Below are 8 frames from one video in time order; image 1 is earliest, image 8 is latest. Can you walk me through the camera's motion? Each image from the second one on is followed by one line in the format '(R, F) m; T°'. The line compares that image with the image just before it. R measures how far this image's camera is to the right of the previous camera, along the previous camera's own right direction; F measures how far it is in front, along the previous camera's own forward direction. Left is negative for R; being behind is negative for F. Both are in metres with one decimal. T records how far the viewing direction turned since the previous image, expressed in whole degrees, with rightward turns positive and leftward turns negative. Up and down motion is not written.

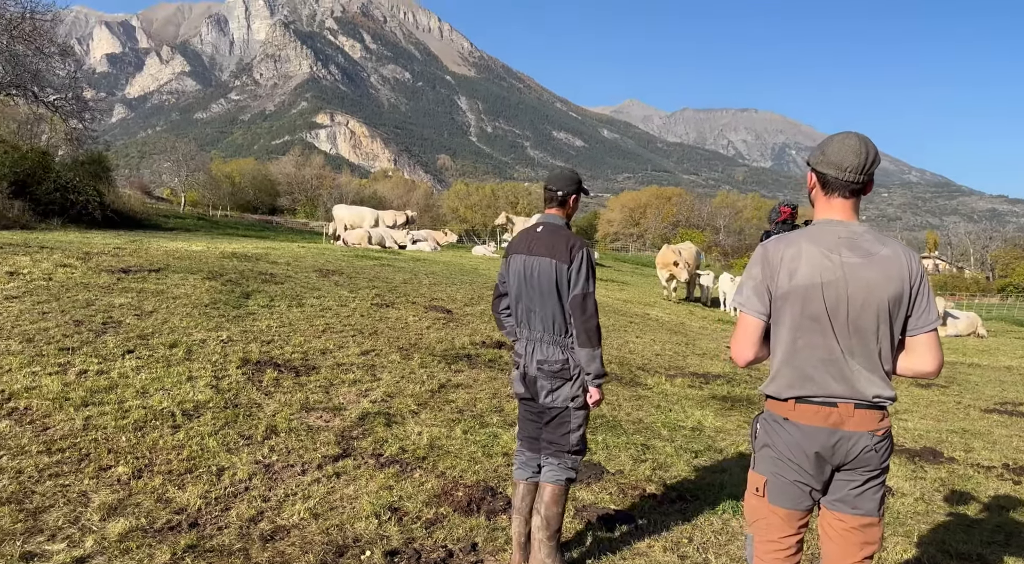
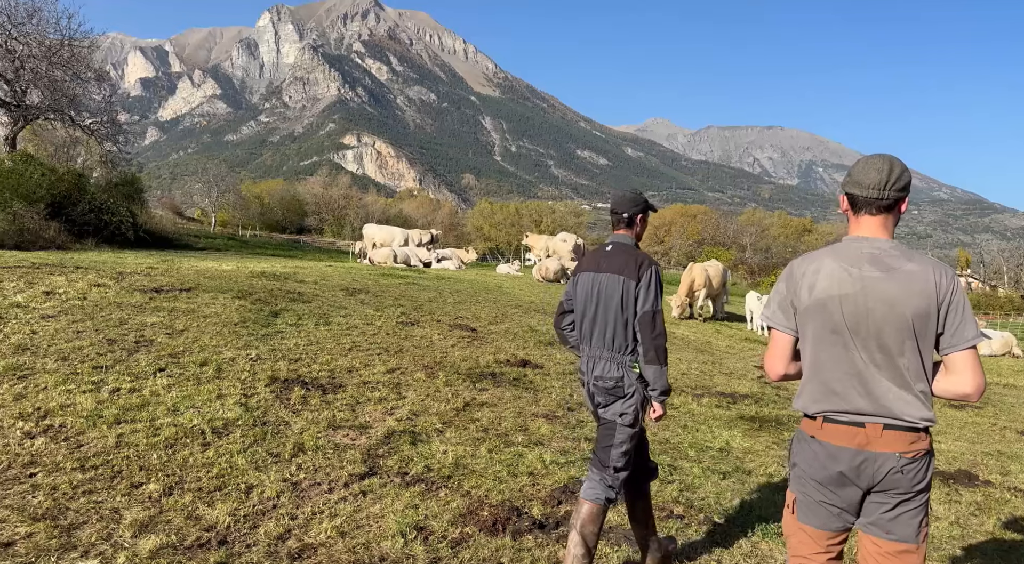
(0.0, 0.0) m; -2°
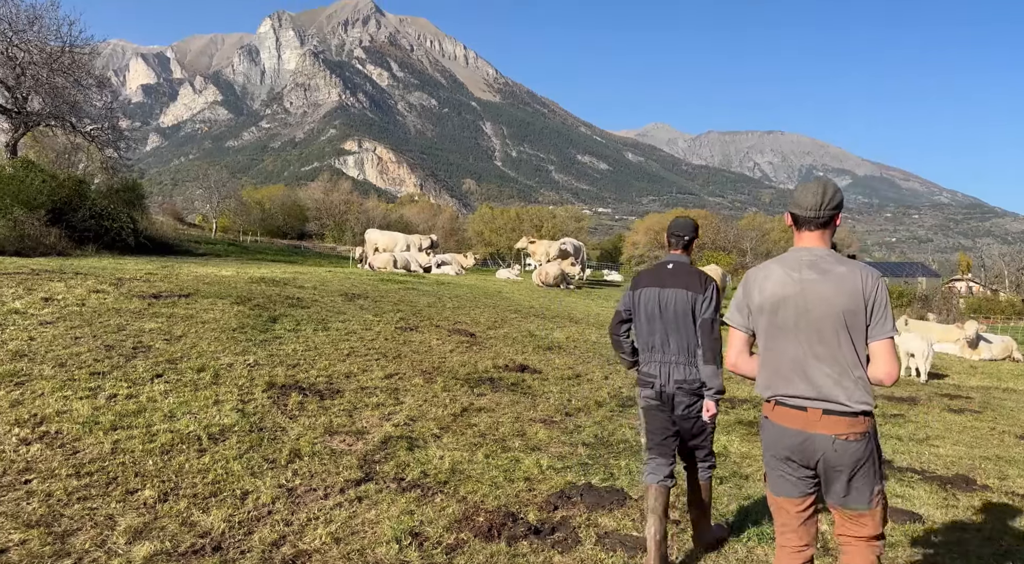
(0.0, 0.0) m; 0°
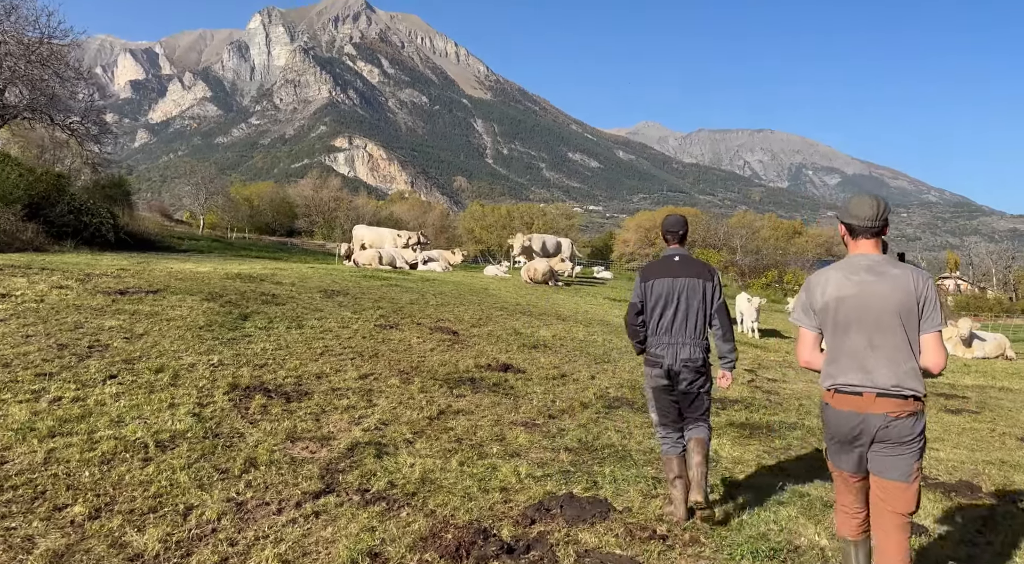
(+0.1, +0.5) m; +1°
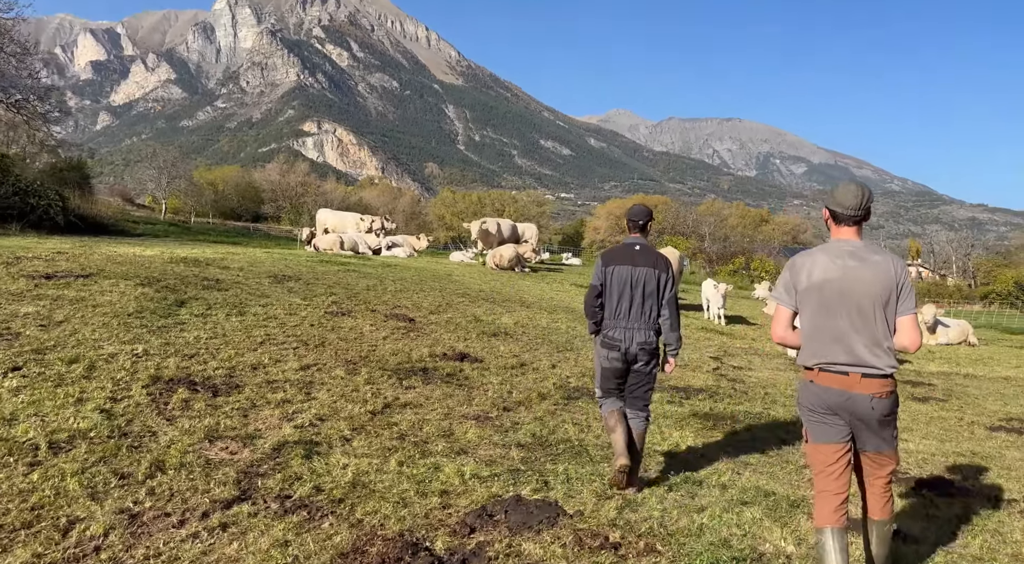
(+0.2, +0.6) m; +2°
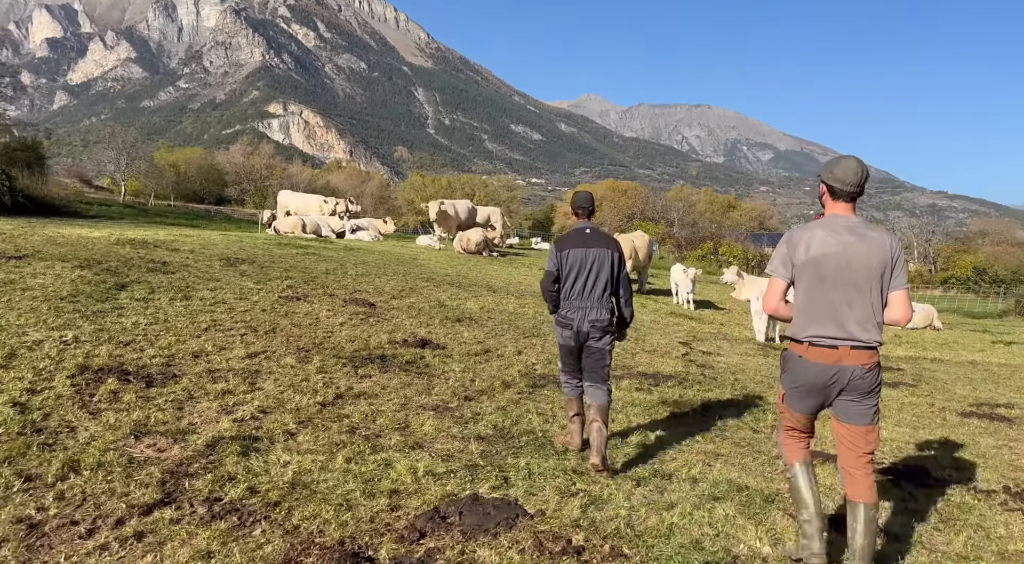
(+0.1, +0.4) m; +2°
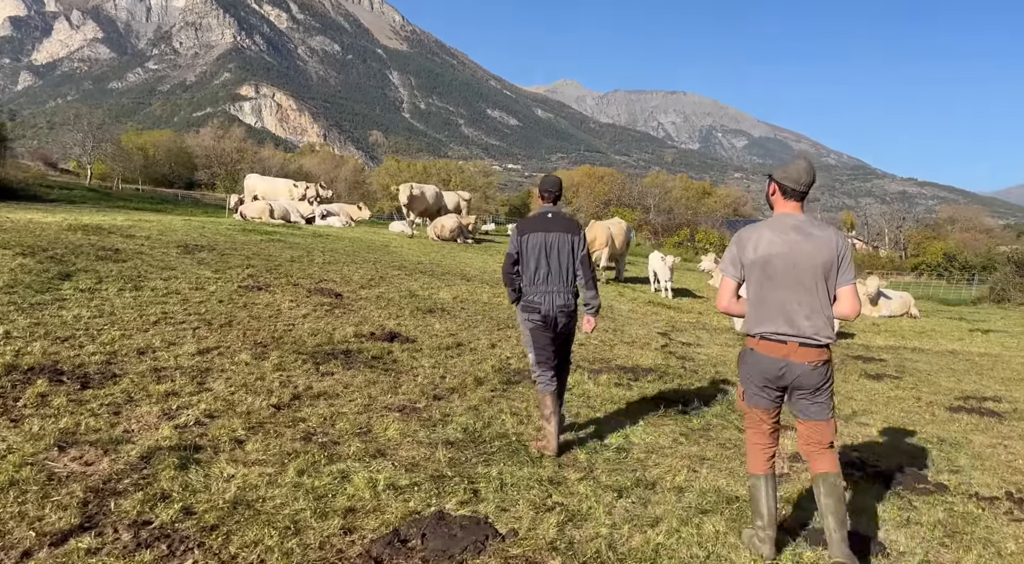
(0.0, +0.5) m; +2°
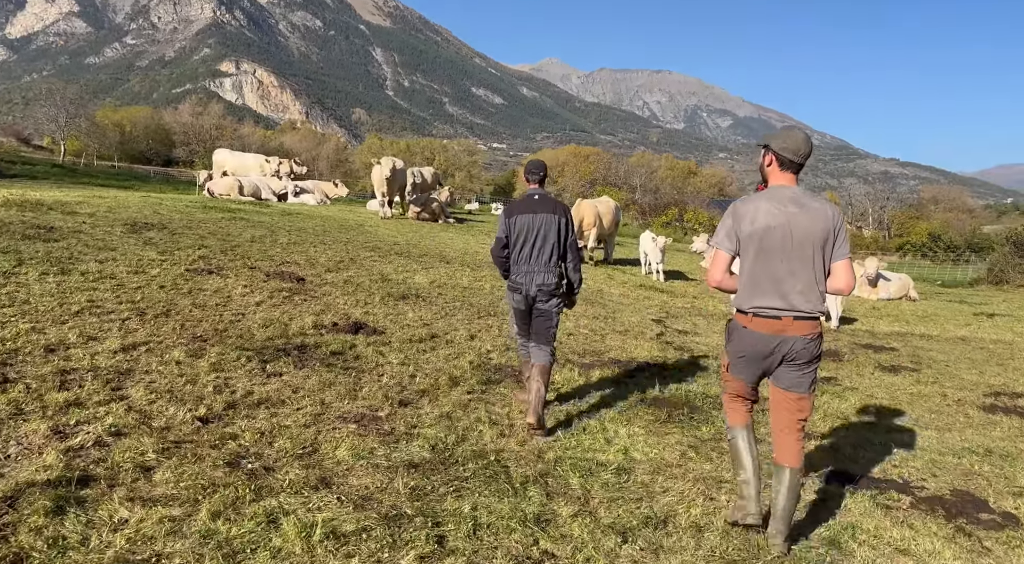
(0.0, +1.1) m; +1°
